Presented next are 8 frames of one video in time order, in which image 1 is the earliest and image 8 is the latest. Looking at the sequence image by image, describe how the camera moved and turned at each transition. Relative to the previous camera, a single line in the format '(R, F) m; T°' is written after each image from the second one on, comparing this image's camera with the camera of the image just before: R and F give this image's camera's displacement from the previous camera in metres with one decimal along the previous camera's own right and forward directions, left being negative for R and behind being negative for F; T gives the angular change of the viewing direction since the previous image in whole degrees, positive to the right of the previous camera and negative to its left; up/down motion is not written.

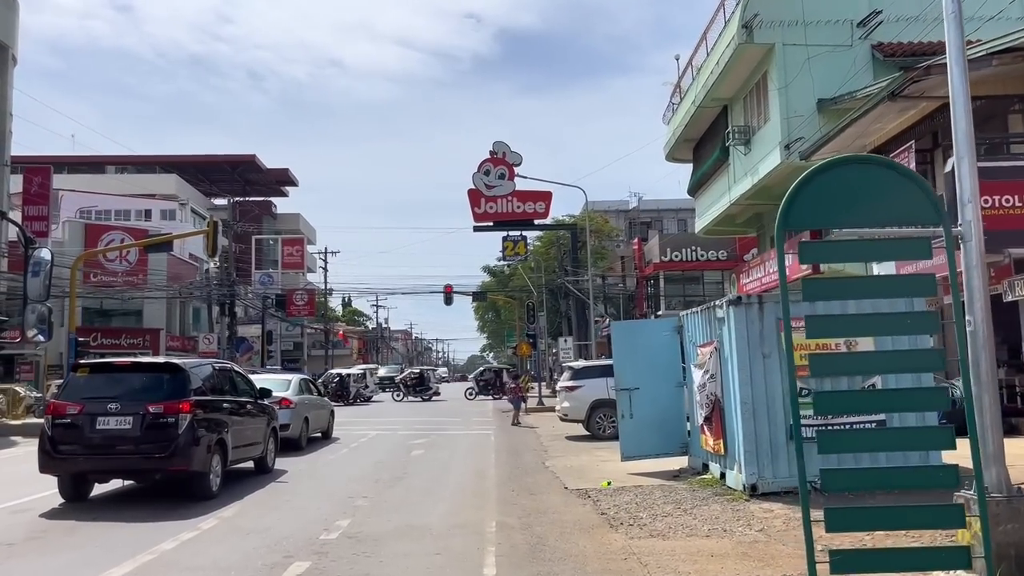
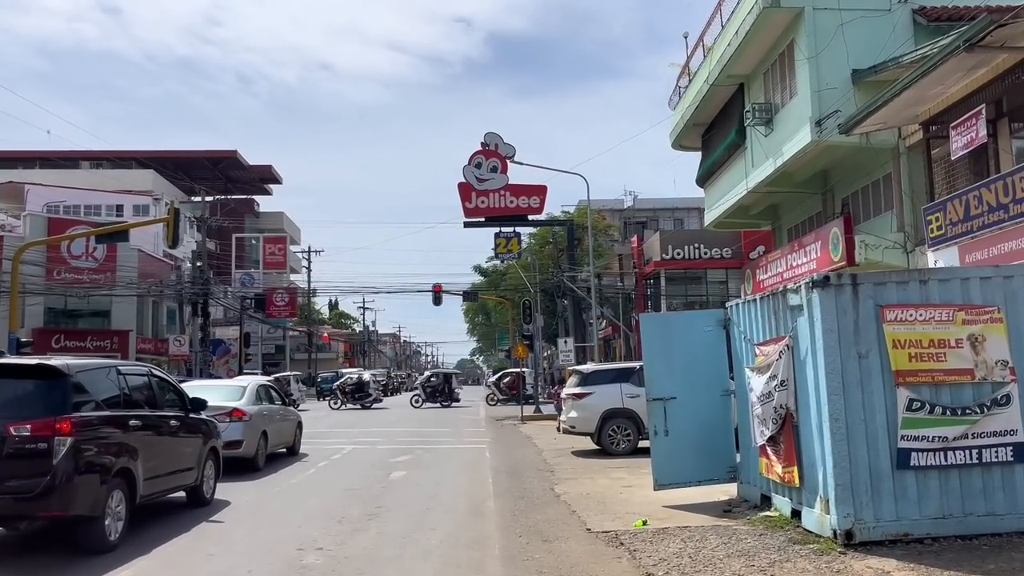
(-0.2, +2.5) m; +1°
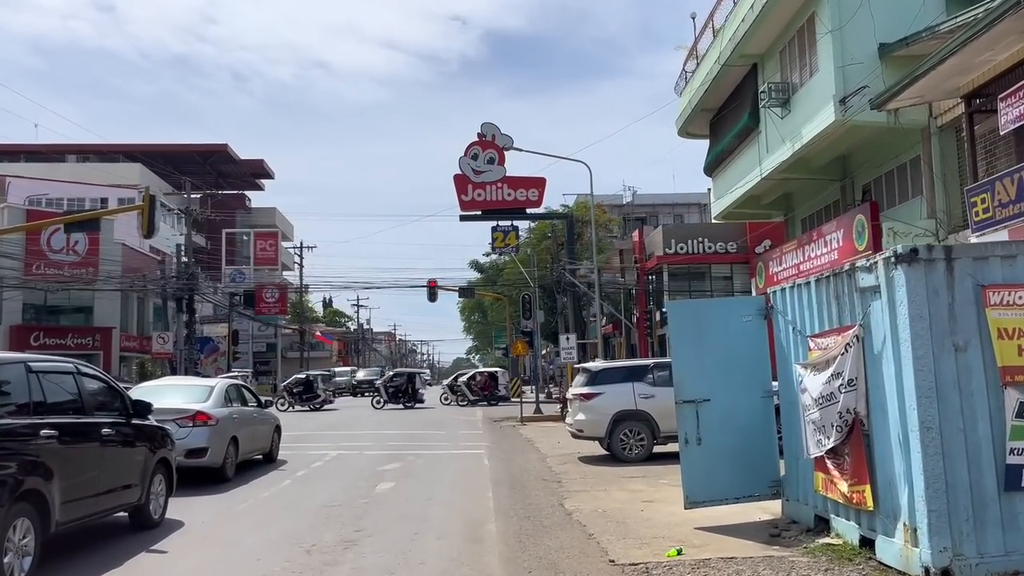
(-0.1, +1.4) m; 0°
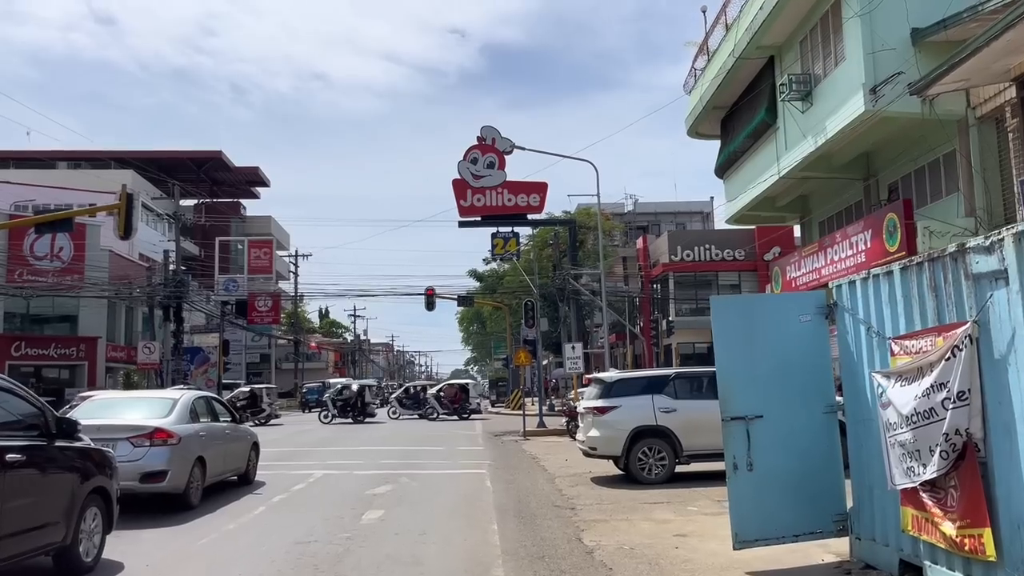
(-0.1, +1.4) m; 0°
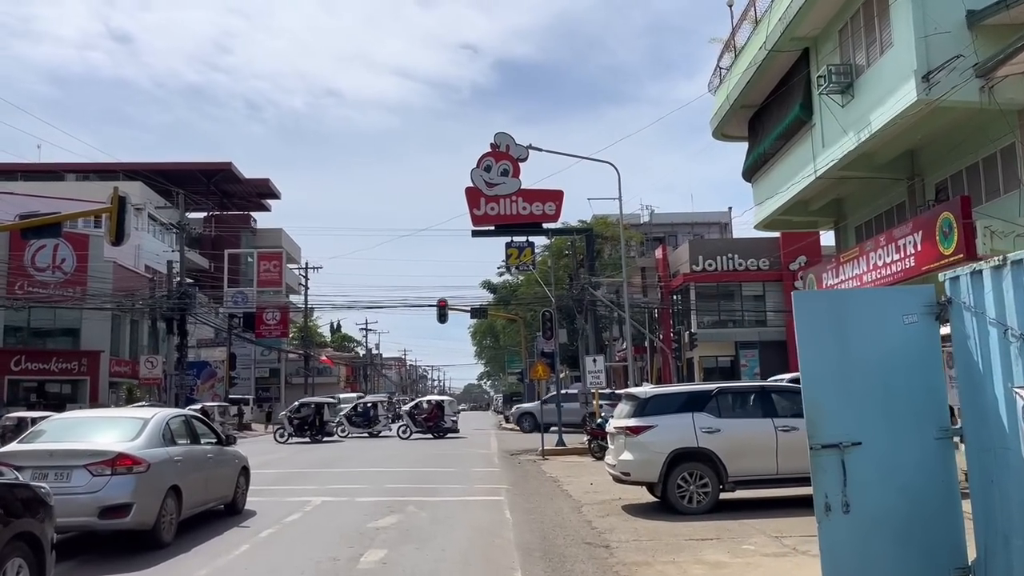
(-0.1, +1.3) m; -1°
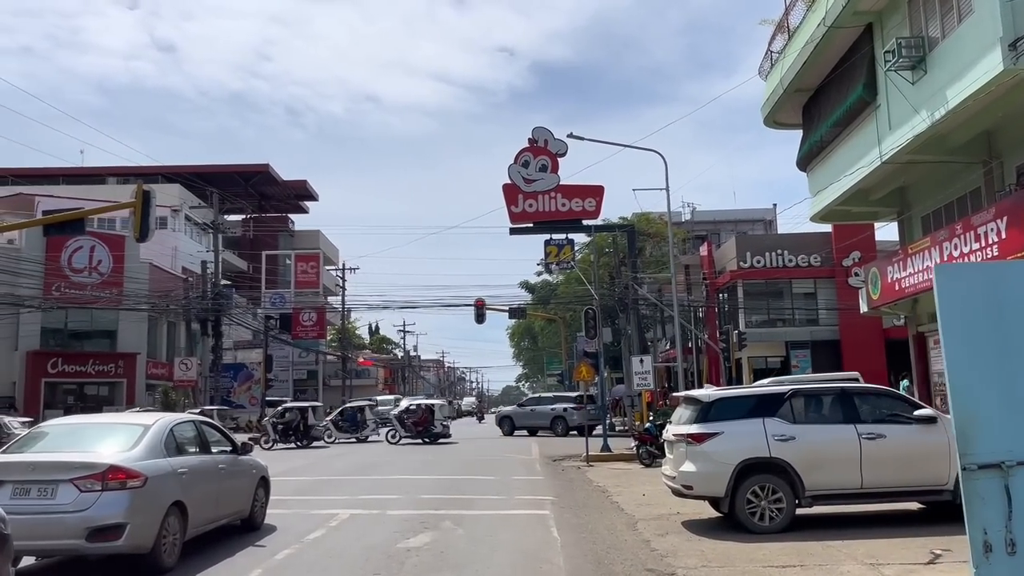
(-0.1, +1.1) m; -3°
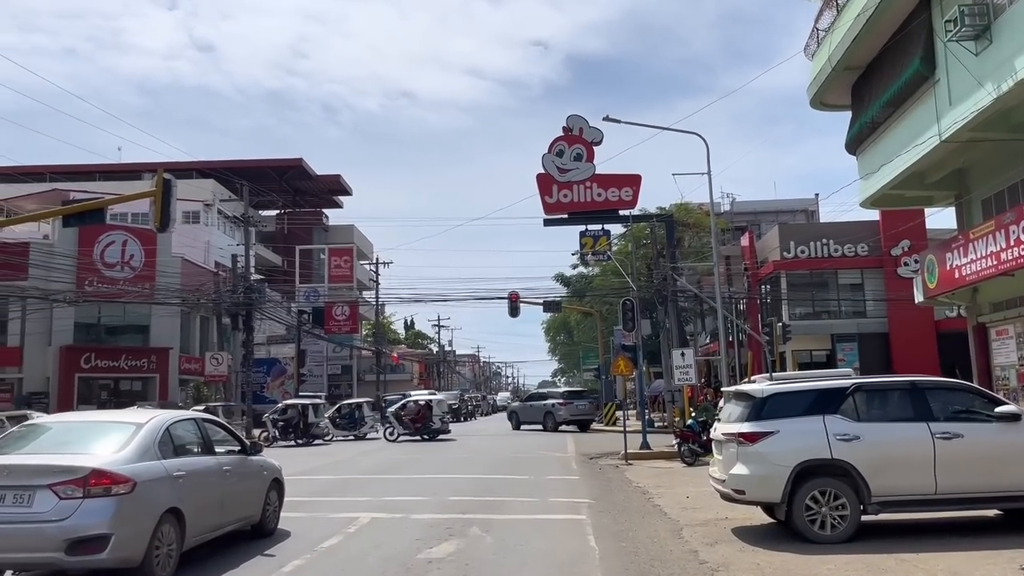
(0.0, +0.8) m; -2°
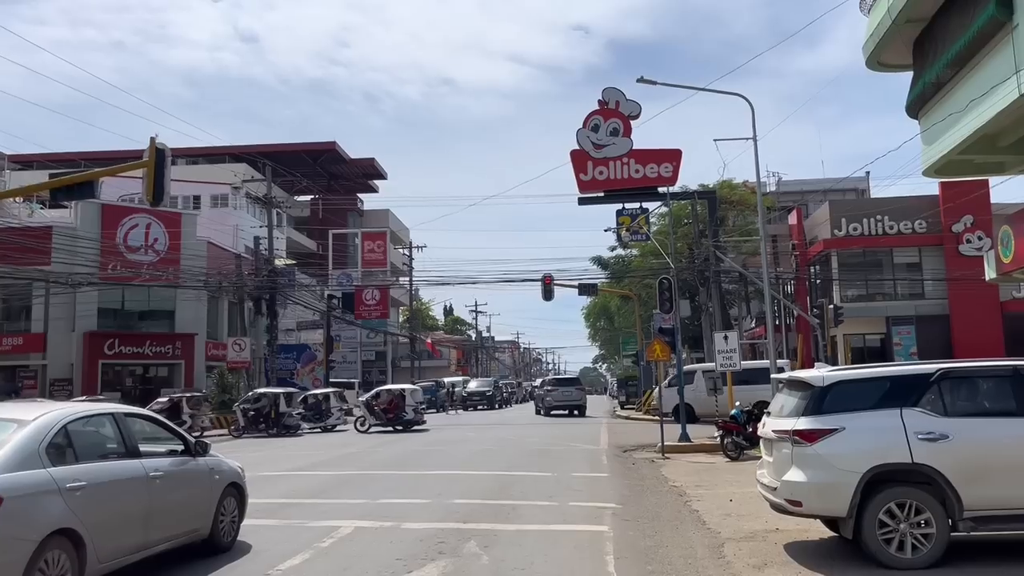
(+0.3, +1.6) m; -3°
